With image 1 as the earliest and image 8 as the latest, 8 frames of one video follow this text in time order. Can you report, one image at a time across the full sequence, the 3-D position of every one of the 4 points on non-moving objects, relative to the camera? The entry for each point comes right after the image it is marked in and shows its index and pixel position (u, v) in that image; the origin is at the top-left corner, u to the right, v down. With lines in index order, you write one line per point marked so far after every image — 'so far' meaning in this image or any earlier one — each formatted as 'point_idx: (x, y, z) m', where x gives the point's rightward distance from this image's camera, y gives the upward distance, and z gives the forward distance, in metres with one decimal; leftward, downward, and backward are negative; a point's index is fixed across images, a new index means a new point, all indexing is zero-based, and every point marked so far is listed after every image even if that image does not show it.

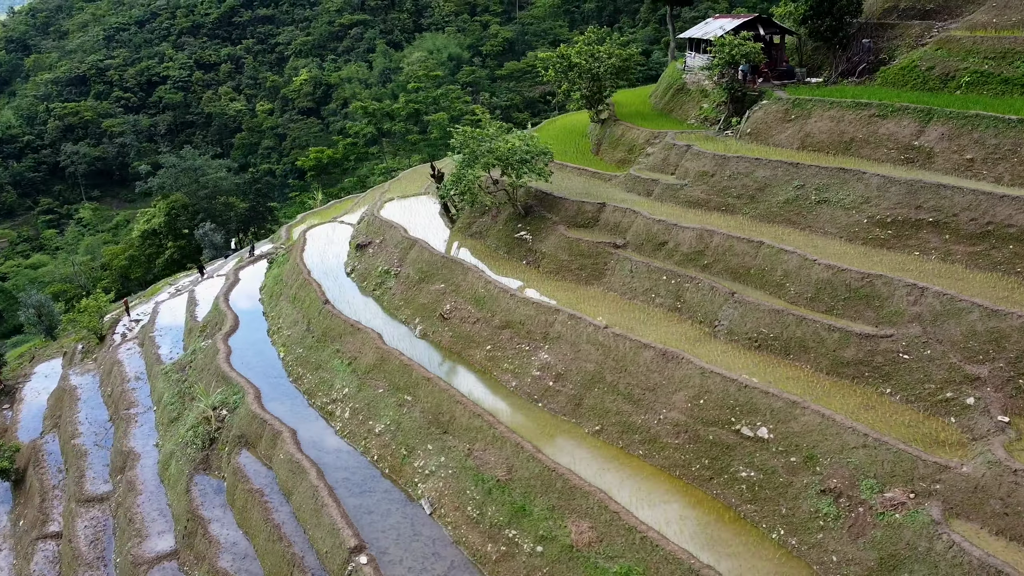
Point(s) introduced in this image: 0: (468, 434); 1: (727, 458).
0: (-0.7, -2.3, +13.0) m
1: (+2.8, -2.2, +10.7) m
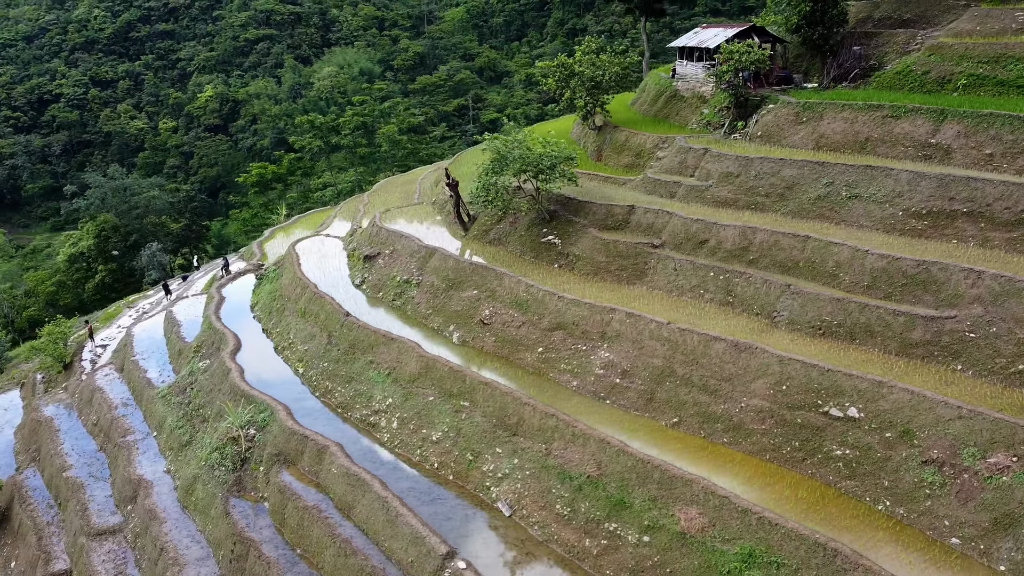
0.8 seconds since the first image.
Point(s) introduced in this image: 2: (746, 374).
0: (+0.5, -2.4, +13.2) m
1: (+4.2, -2.1, +11.2) m
2: (+3.6, -1.3, +12.3) m
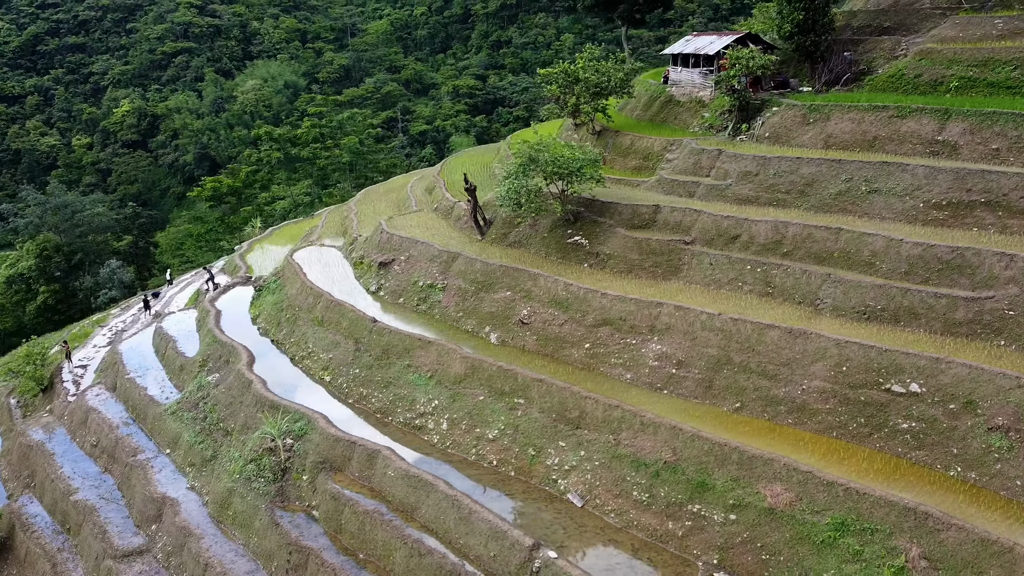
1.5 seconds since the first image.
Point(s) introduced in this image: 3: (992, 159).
0: (+1.6, -2.3, +13.6) m
1: (+5.4, -1.8, +12.0) m
2: (+4.7, -1.1, +13.0) m
3: (+8.9, +2.4, +15.1) m
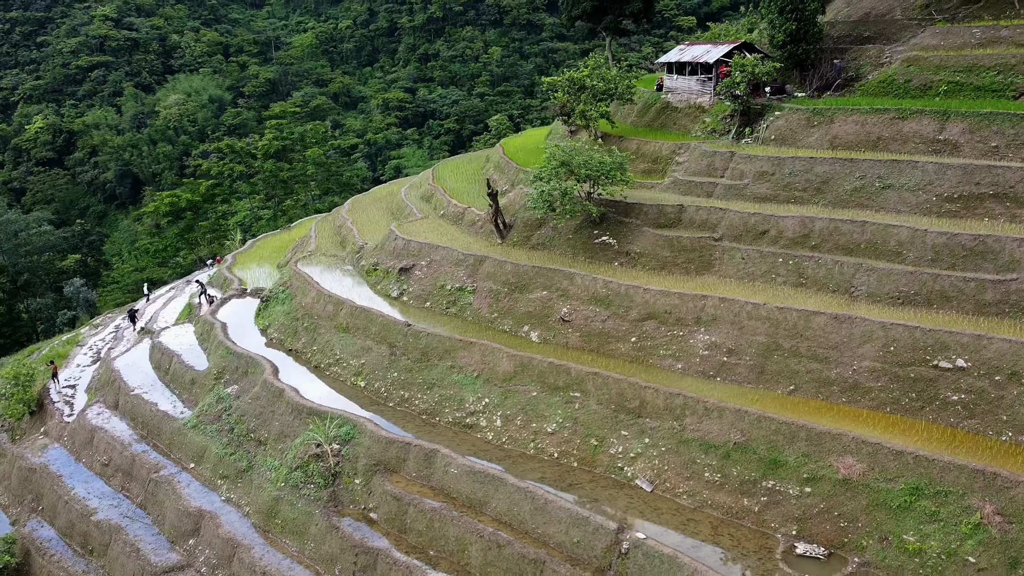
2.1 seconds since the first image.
0: (+2.8, -2.2, +14.2) m
1: (+6.7, -1.6, +13.0) m
2: (+5.8, -0.9, +14.0) m
3: (+9.8, +2.7, +16.5) m
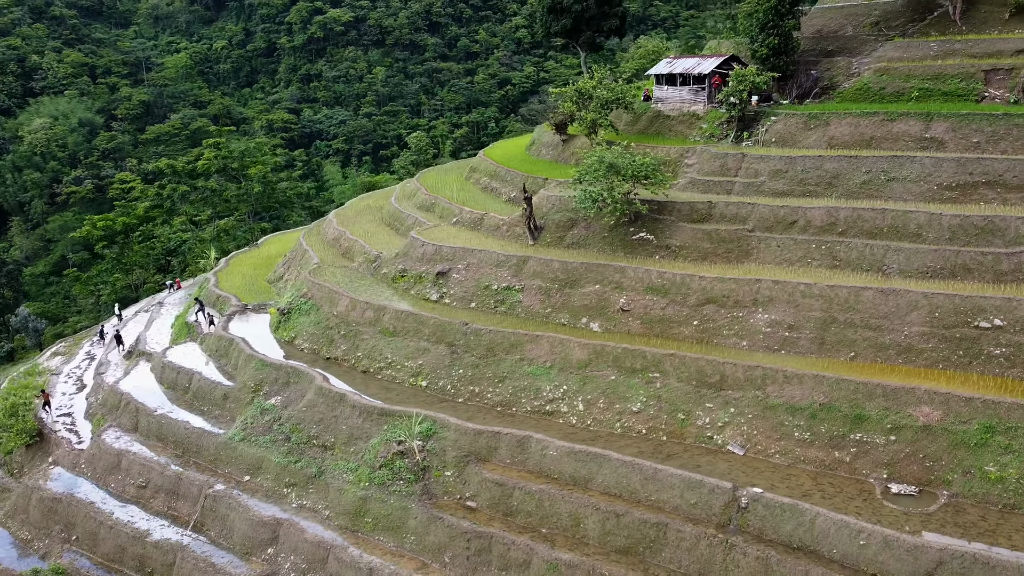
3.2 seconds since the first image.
0: (+4.6, -1.8, +15.8) m
1: (+8.7, -1.0, +15.2) m
2: (+7.6, -0.4, +16.0) m
3: (+10.9, +3.3, +19.2) m
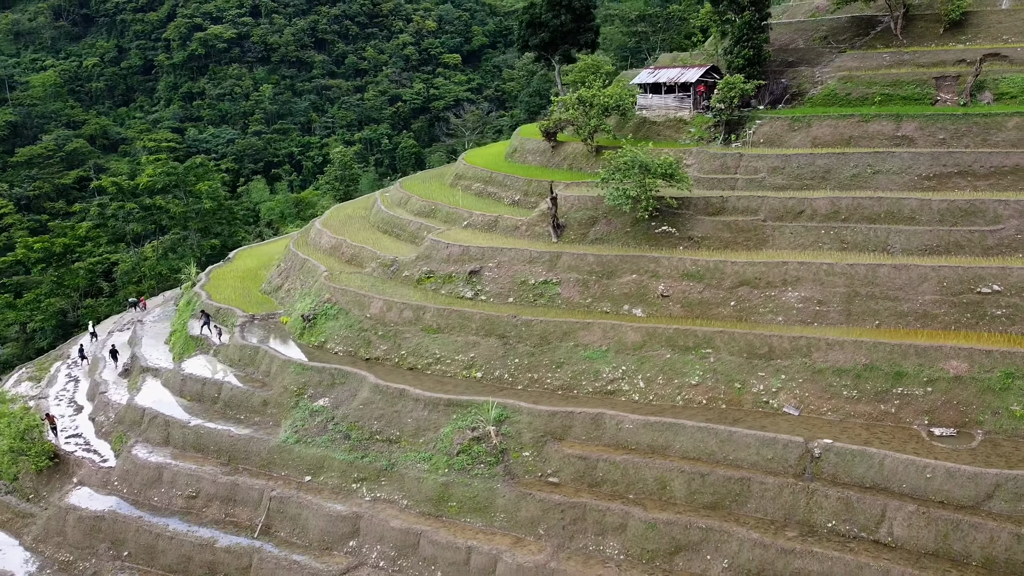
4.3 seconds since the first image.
0: (+6.2, -1.4, +17.8) m
1: (+10.2, -0.4, +17.8) m
2: (+9.1, +0.1, +18.5) m
3: (+11.7, +3.9, +22.2) m
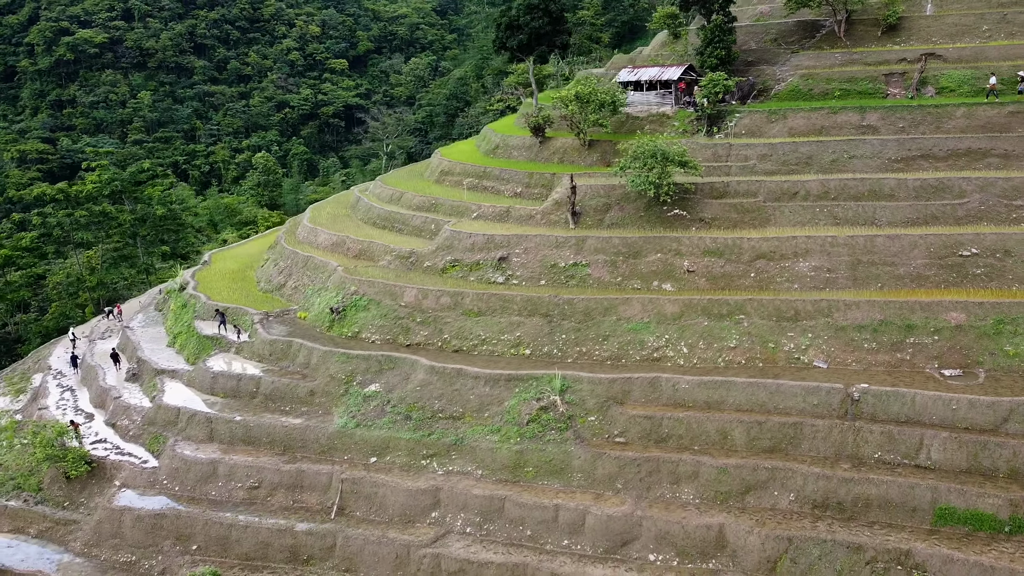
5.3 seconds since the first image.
0: (+7.6, -0.6, +20.2) m
1: (+11.5, +0.5, +20.8) m
2: (+10.3, +1.0, +21.3) m
3: (+12.1, +4.8, +25.4) m
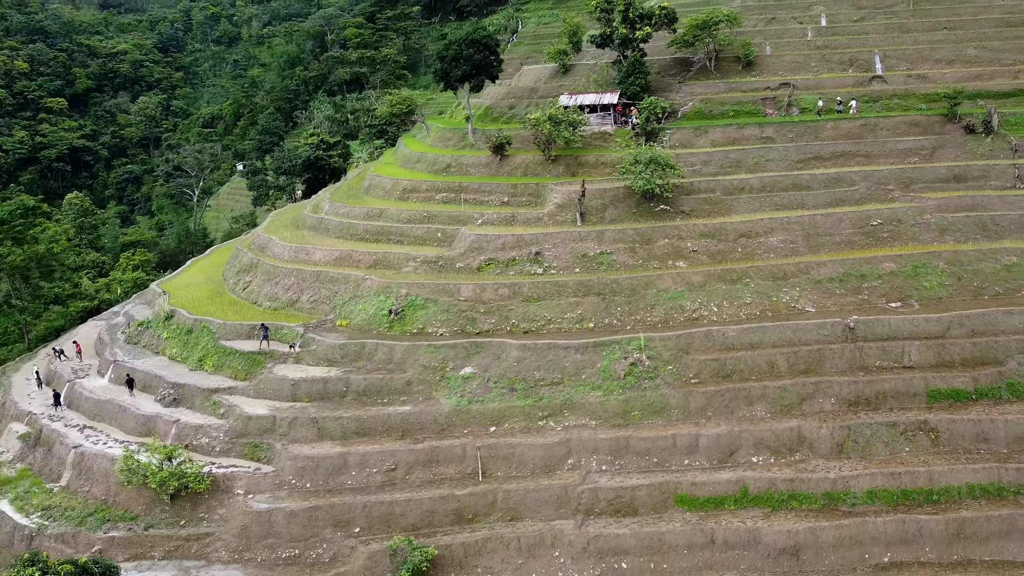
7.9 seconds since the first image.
0: (+9.4, +0.5, +26.8) m
1: (+12.8, +1.9, +28.7) m
2: (+11.4, +2.3, +28.8) m
3: (+11.5, +6.0, +33.3) m
